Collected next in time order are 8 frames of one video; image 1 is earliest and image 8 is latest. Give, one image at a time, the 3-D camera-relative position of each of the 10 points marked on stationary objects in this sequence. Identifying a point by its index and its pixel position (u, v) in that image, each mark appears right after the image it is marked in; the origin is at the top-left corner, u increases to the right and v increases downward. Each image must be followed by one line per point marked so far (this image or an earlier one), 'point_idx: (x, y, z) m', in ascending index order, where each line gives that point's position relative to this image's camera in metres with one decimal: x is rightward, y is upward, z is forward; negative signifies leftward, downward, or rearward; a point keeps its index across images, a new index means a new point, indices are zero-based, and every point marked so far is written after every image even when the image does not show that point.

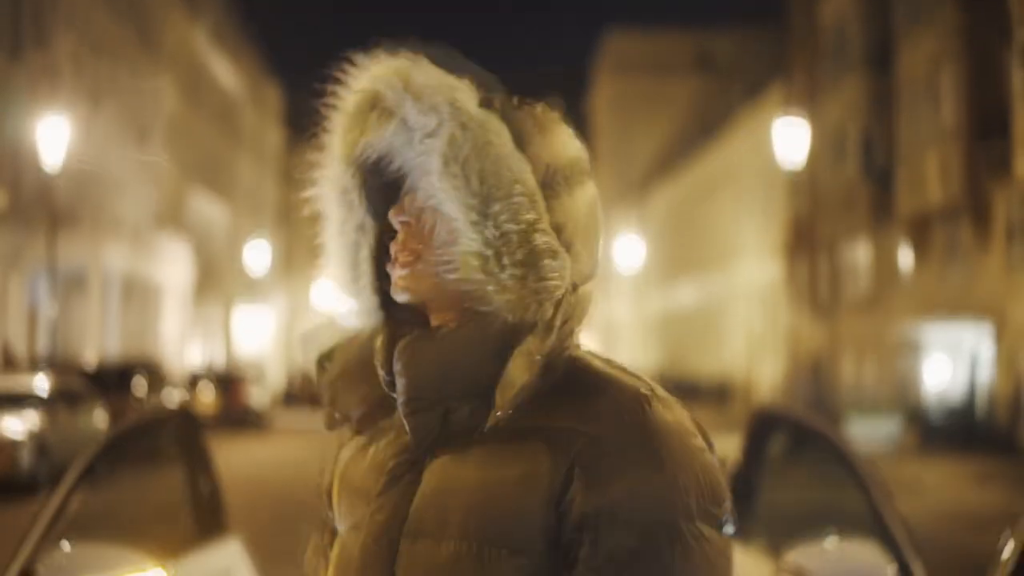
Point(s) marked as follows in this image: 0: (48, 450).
0: (-5.1, -1.8, +18.8) m
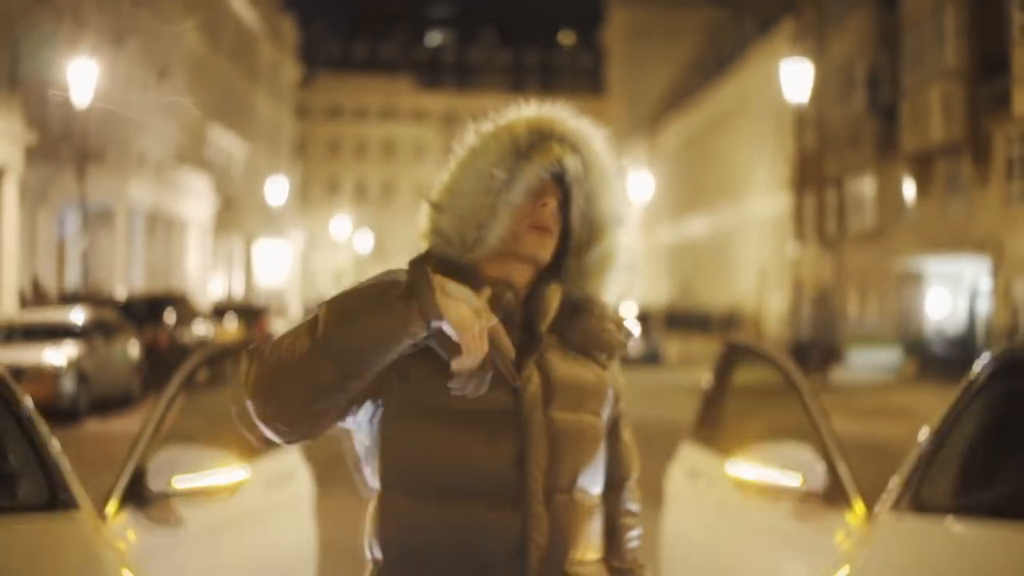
0: (-5.0, -1.0, +19.9) m
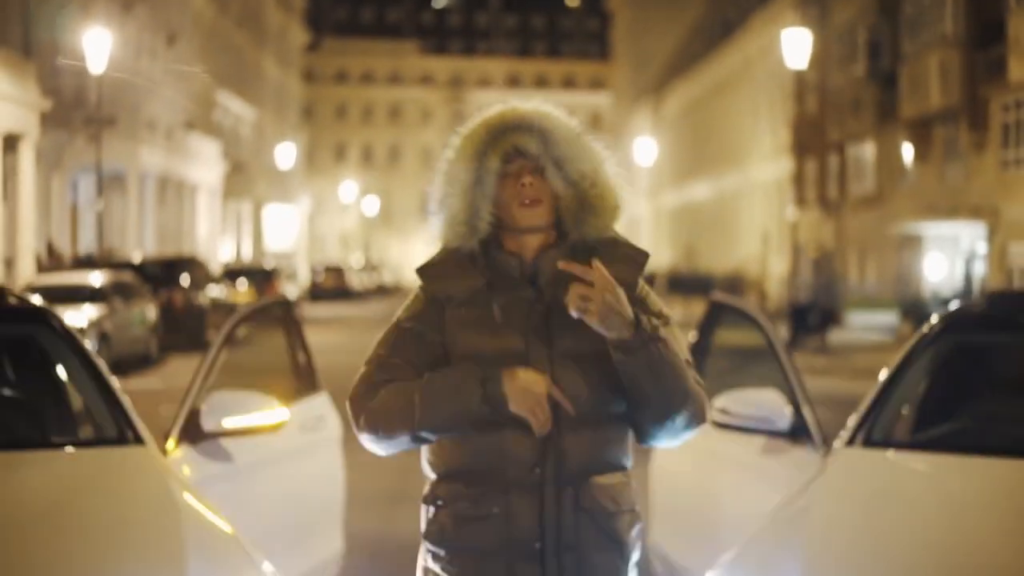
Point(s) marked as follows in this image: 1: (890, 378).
0: (-4.9, -0.6, +20.6) m
1: (+1.1, -0.2, +4.8) m
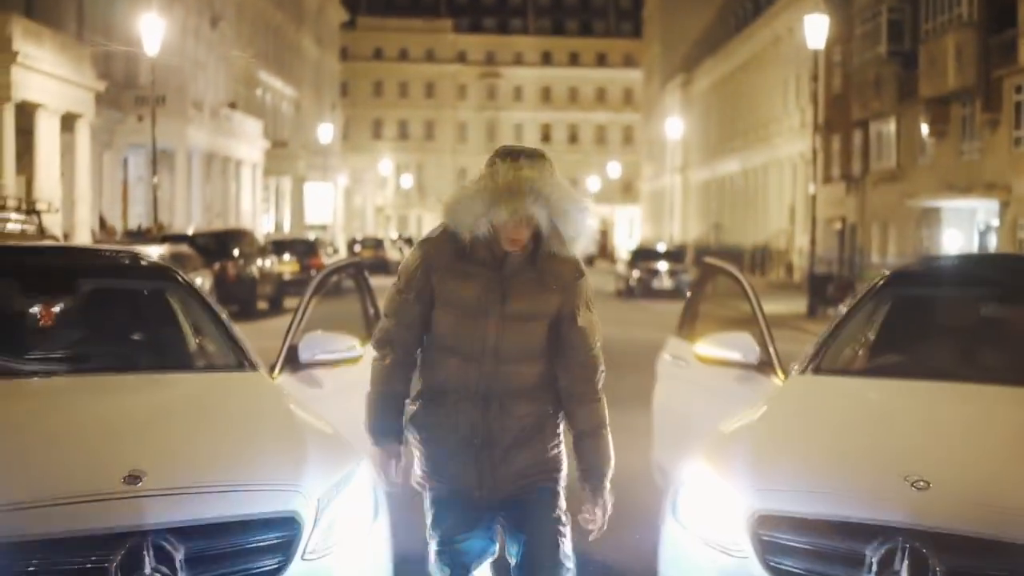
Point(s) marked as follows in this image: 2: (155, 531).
0: (-4.5, -0.2, +22.2) m
1: (+1.2, -0.1, +6.3) m
2: (-0.9, -0.6, +4.2) m
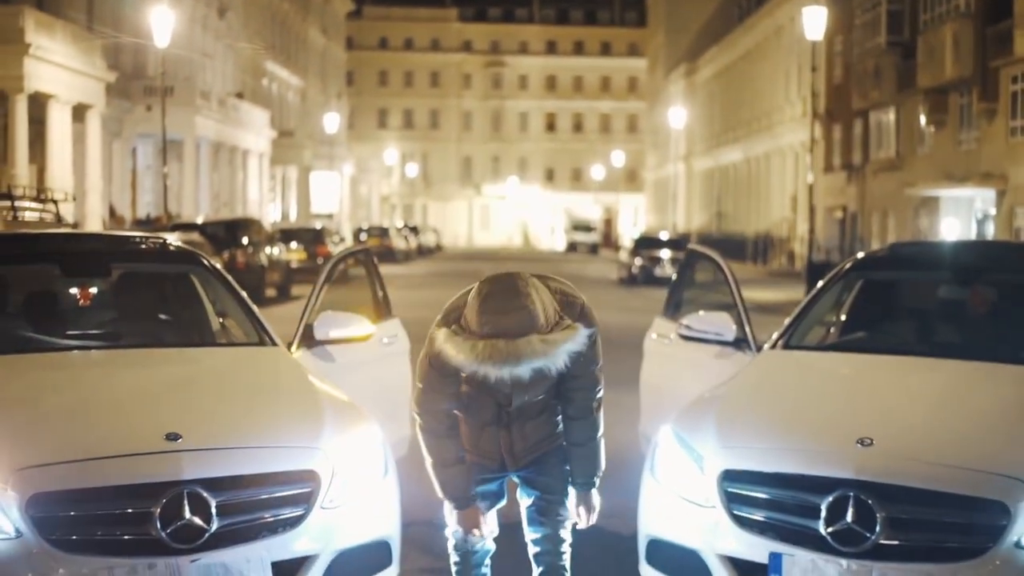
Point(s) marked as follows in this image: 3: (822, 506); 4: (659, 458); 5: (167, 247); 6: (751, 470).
0: (-4.4, -0.1, +22.7) m
1: (+1.2, 0.0, +6.8) m
2: (-0.9, -0.5, +4.7) m
3: (+0.9, -0.6, +4.7) m
4: (+0.5, -0.6, +5.4) m
5: (-1.5, +0.2, +7.2) m
6: (+0.7, -0.5, +4.9) m
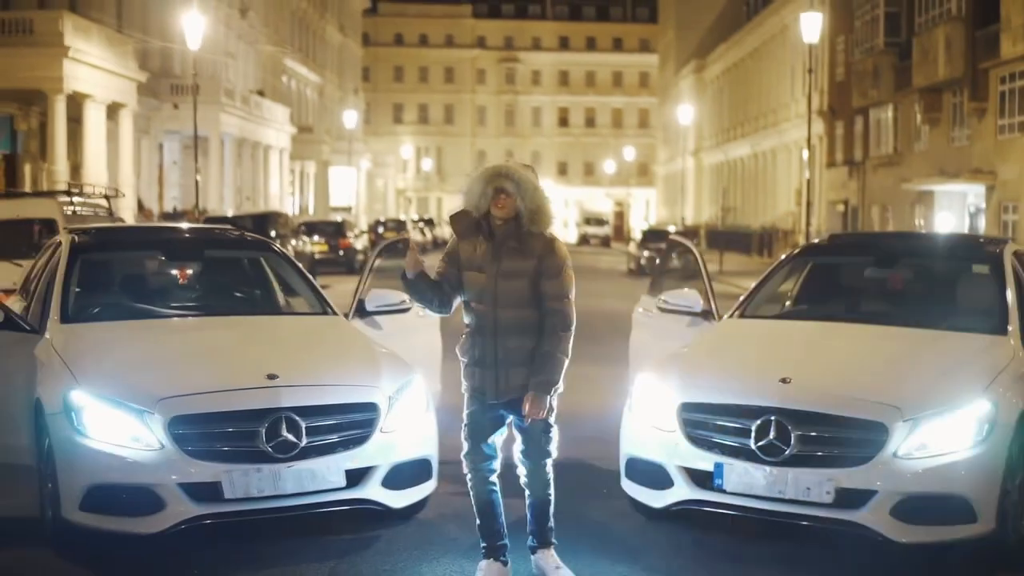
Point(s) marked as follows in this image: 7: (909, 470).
0: (-4.3, +0.1, +24.4) m
1: (+1.2, 0.0, +8.5) m
2: (-0.9, -0.5, +6.4) m
3: (+0.9, -0.5, +6.4) m
4: (+0.5, -0.5, +7.0) m
5: (-1.4, +0.3, +8.9) m
6: (+0.8, -0.4, +6.6) m
7: (+1.4, -0.7, +6.1) m
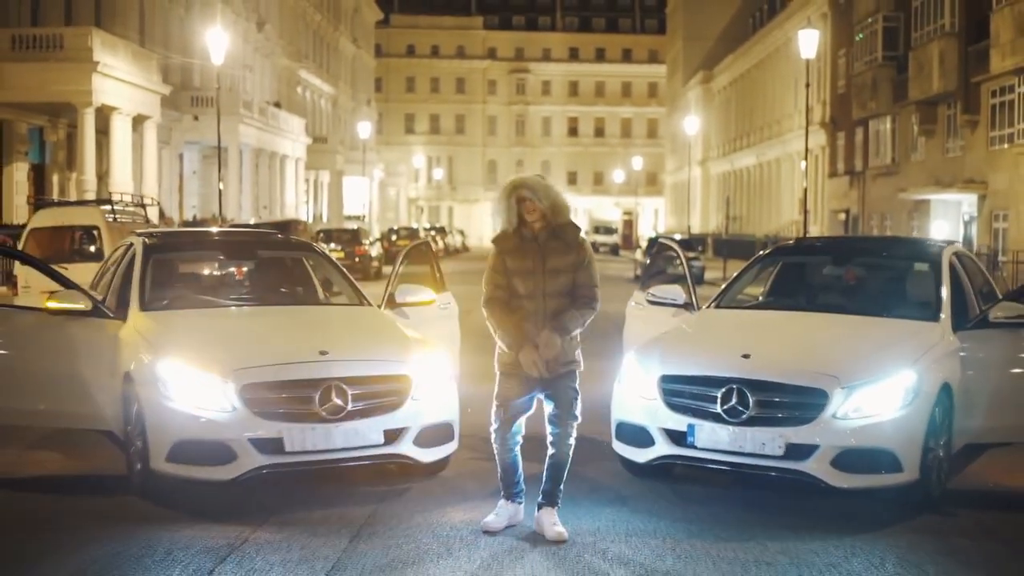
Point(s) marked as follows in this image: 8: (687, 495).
0: (-4.1, 0.0, +25.8) m
1: (+1.3, +0.1, +9.8) m
2: (-0.8, -0.4, +7.8) m
3: (+0.9, -0.5, +7.8) m
4: (+0.6, -0.4, +8.4) m
5: (-1.3, +0.3, +10.3) m
6: (+0.8, -0.4, +7.9) m
7: (+1.5, -0.6, +7.5) m
8: (+0.8, -1.0, +8.1) m
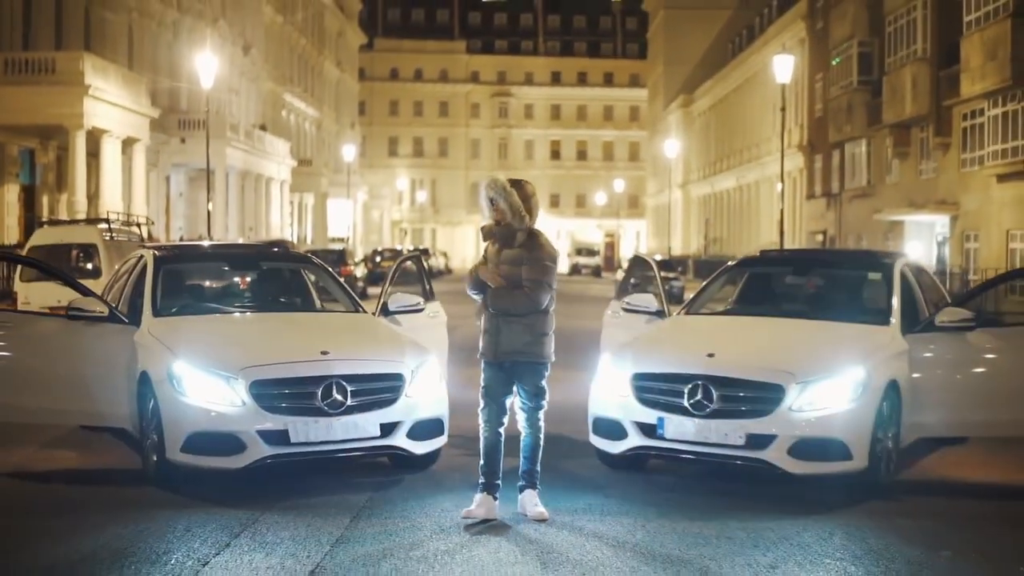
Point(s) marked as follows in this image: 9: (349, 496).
0: (-4.4, -0.2, +26.5) m
1: (+1.2, 0.0, +10.6) m
2: (-0.9, -0.5, +8.5) m
3: (+0.9, -0.5, +8.5) m
4: (+0.5, -0.5, +9.2) m
5: (-1.4, +0.2, +11.0) m
6: (+0.7, -0.4, +8.7) m
7: (+1.4, -0.6, +8.2) m
8: (+0.8, -1.0, +8.8) m
9: (-0.8, -1.0, +8.5) m
